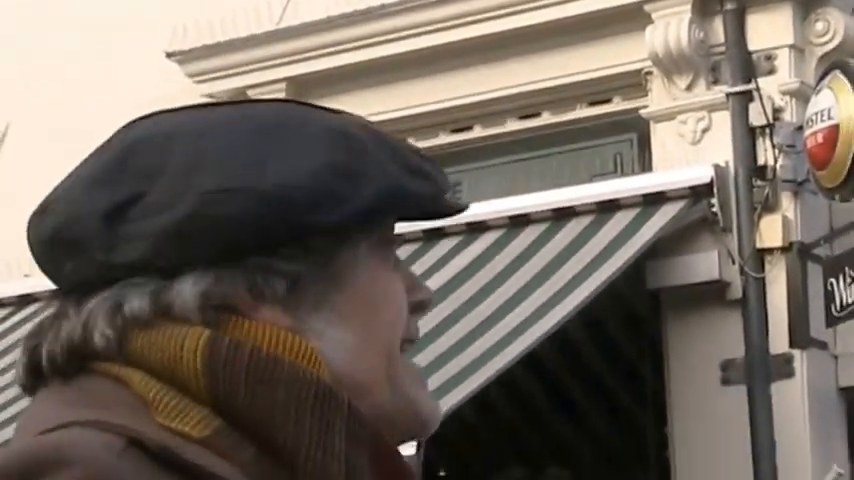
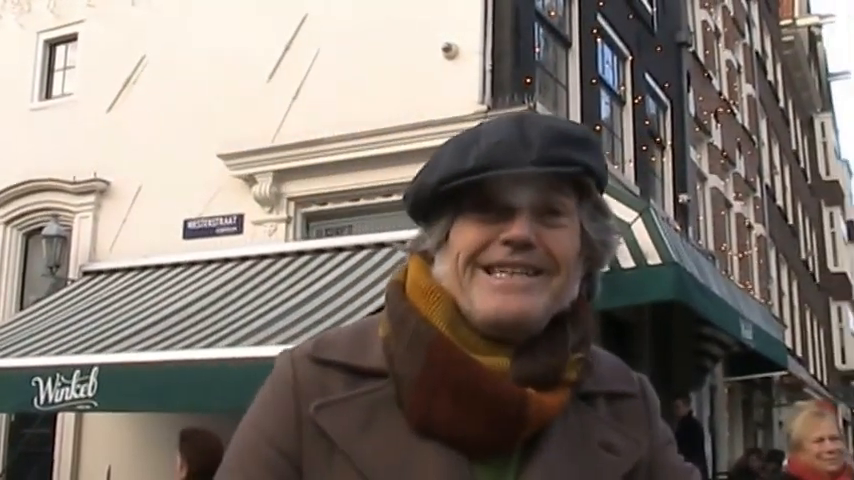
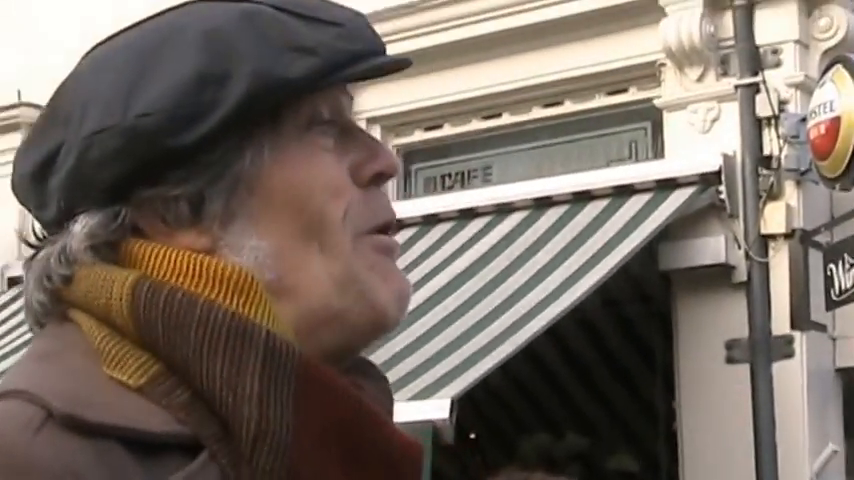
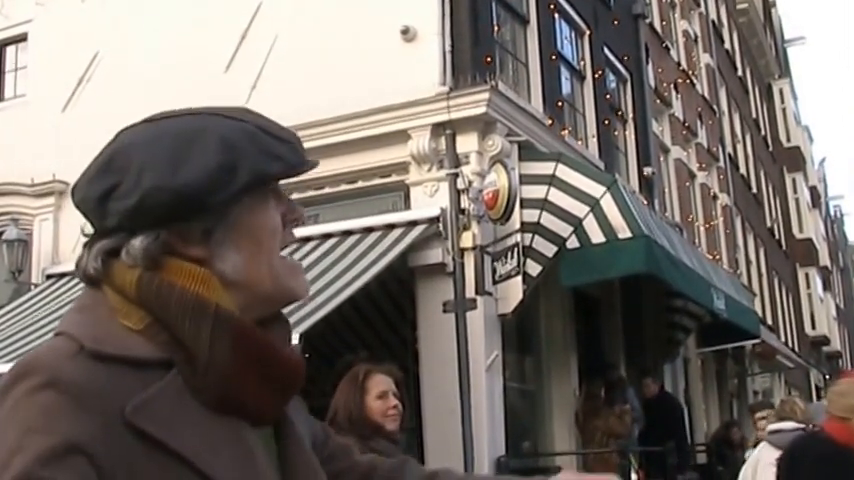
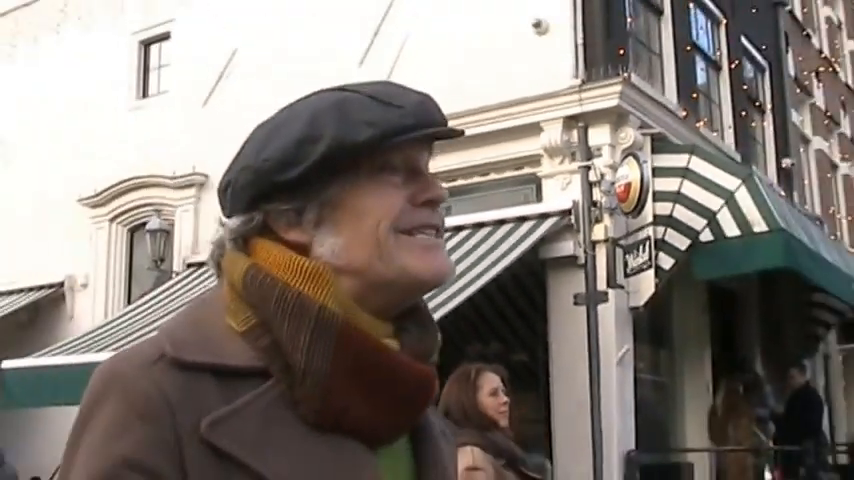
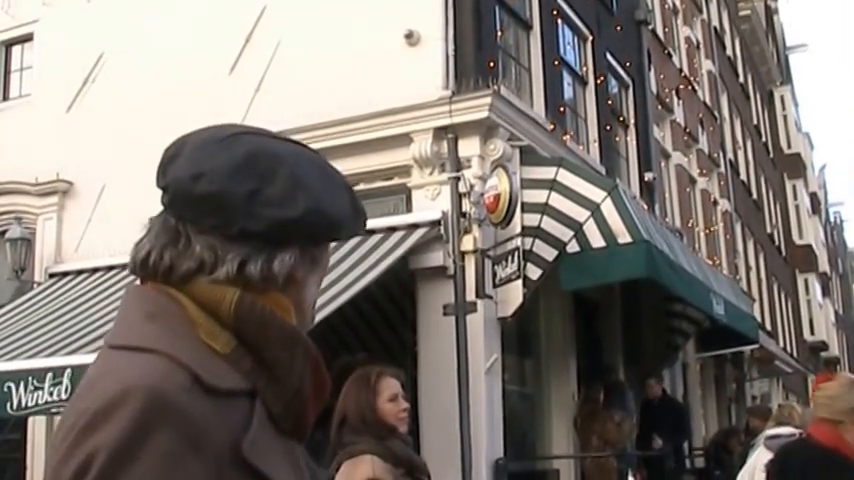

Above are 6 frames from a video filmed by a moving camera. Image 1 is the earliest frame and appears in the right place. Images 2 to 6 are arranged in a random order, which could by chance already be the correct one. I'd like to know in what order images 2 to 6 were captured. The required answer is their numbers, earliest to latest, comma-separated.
3, 5, 2, 6, 4
